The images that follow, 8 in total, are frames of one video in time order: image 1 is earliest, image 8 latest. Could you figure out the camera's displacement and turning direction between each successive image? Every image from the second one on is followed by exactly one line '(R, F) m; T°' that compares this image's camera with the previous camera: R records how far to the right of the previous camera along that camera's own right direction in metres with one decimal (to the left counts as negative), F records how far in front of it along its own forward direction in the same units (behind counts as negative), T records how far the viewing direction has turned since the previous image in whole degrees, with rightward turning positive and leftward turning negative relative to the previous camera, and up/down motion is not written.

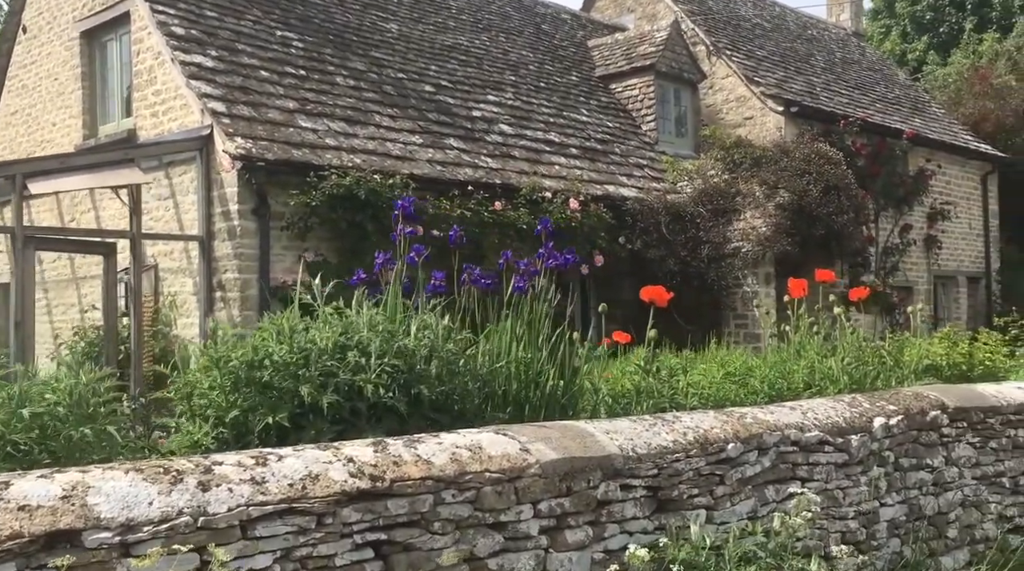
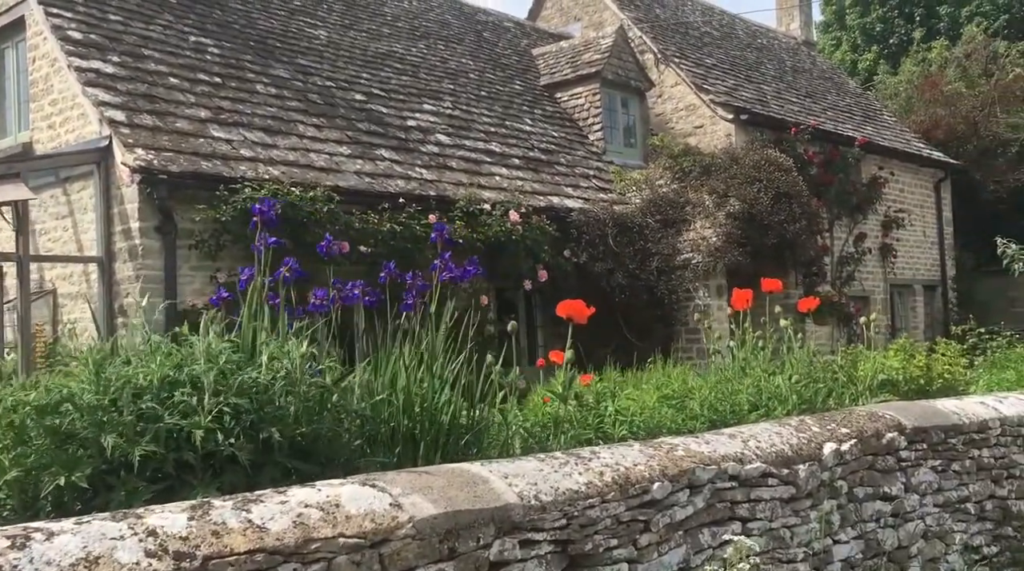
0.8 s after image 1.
(+0.2, +0.6) m; +2°
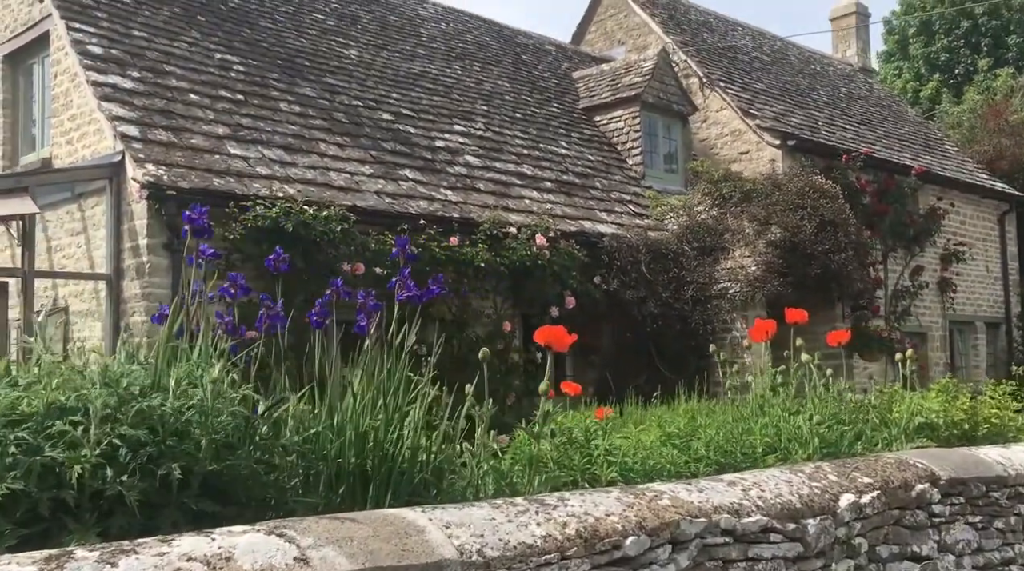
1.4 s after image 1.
(+0.2, +0.4) m; -3°
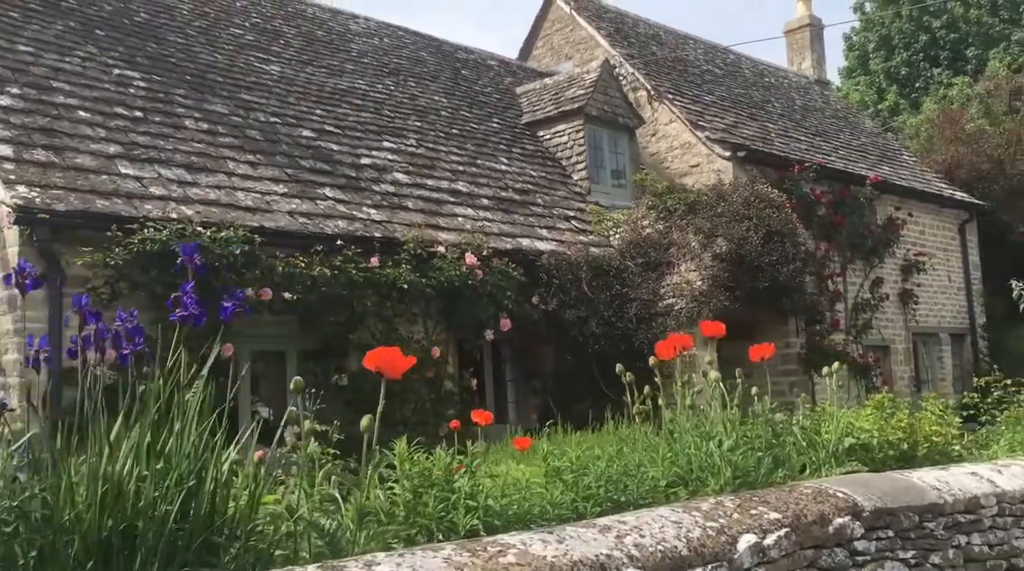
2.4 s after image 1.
(+0.4, +0.5) m; +1°
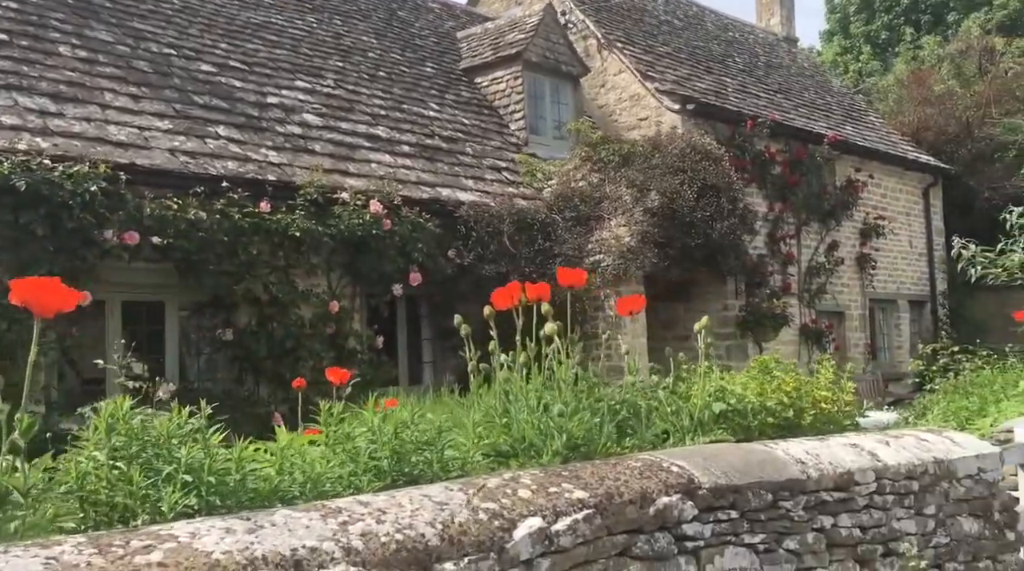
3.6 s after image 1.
(+0.5, +0.6) m; +1°
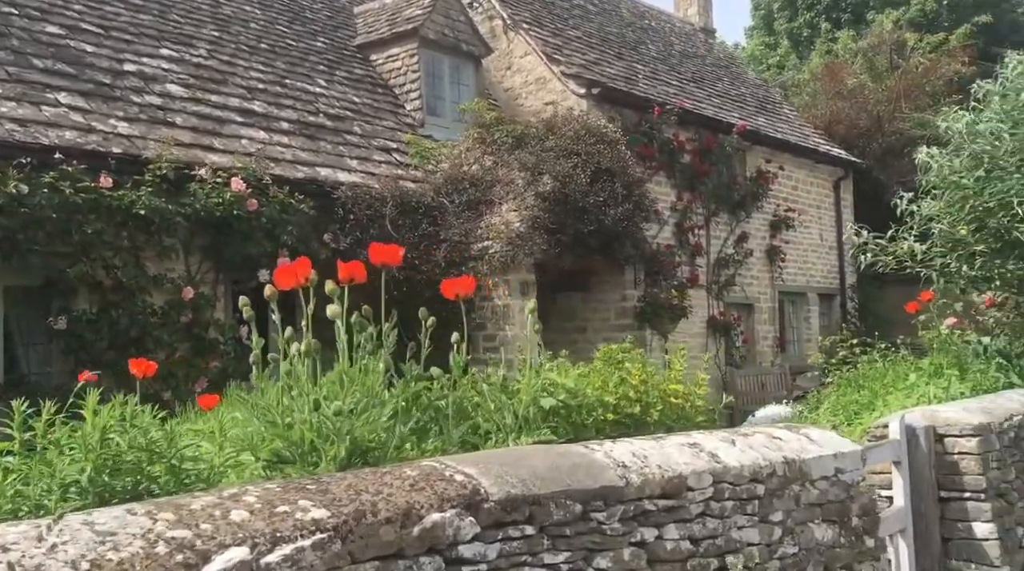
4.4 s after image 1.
(+0.4, +0.5) m; +3°
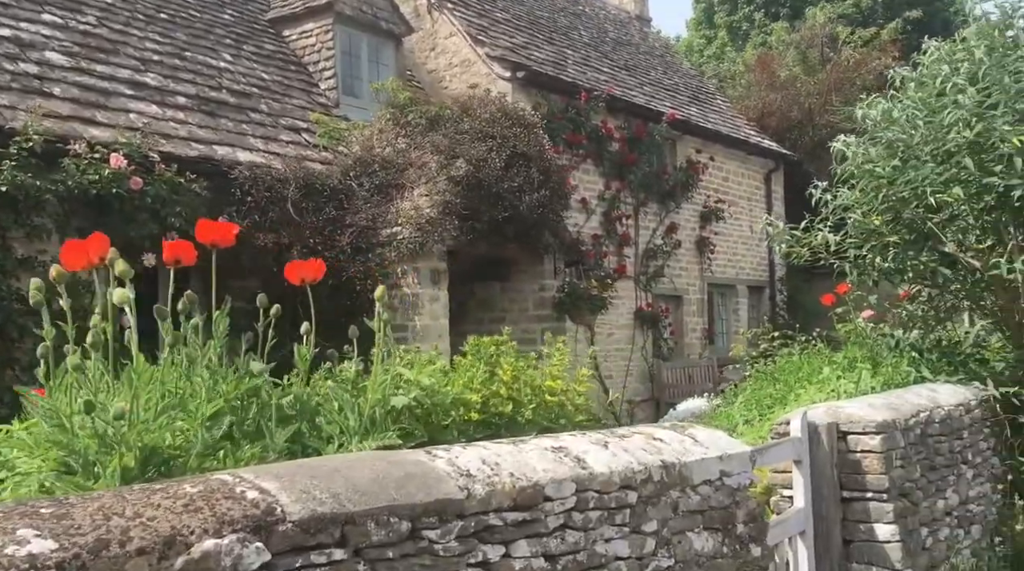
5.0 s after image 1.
(+0.3, +0.4) m; +3°
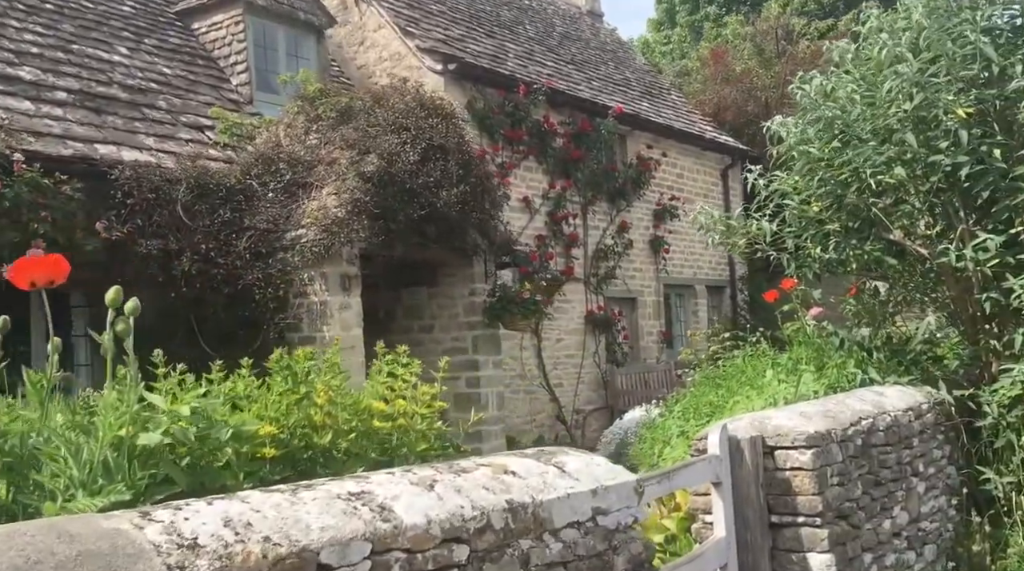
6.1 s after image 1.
(+0.4, +0.8) m; +1°
